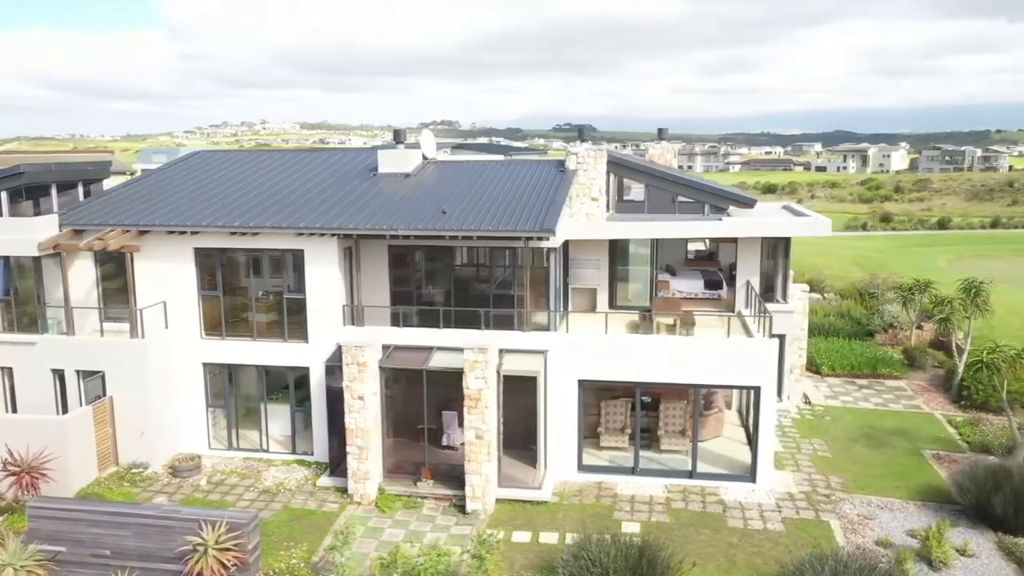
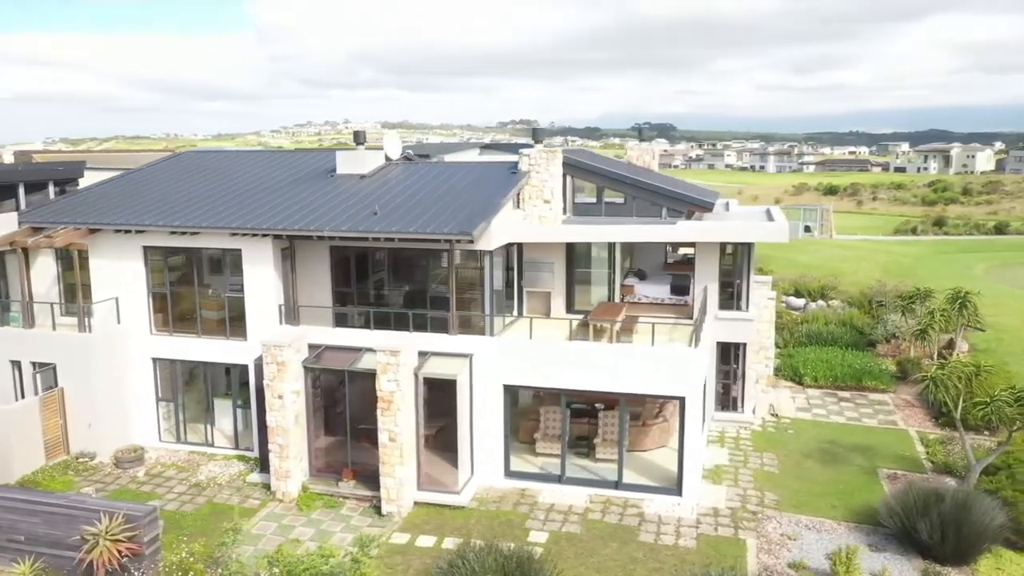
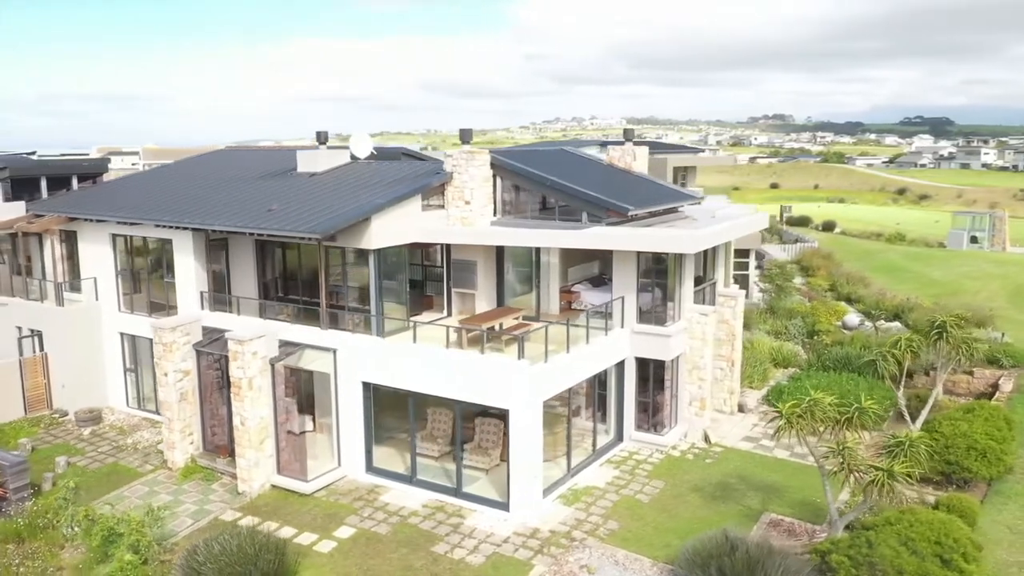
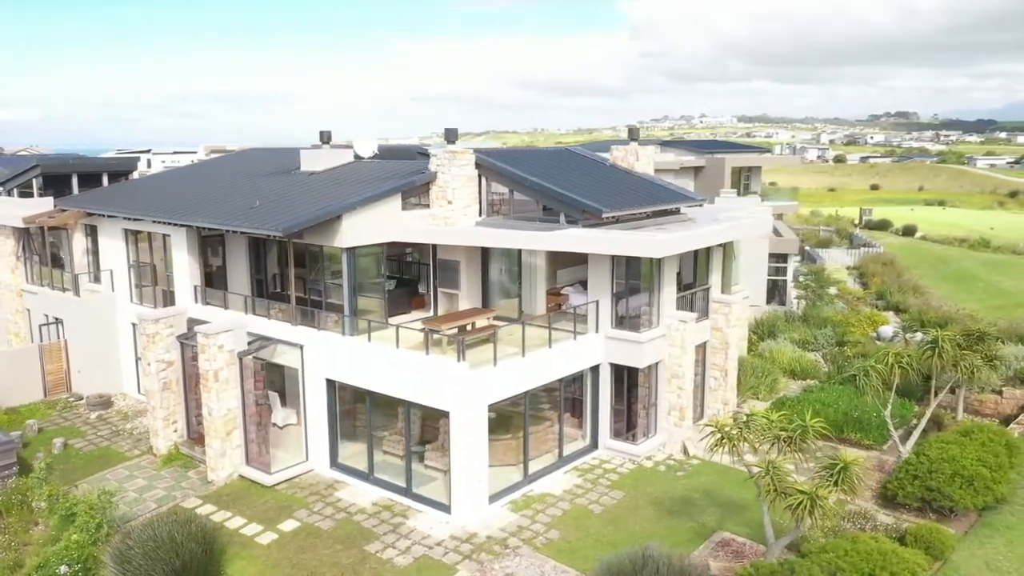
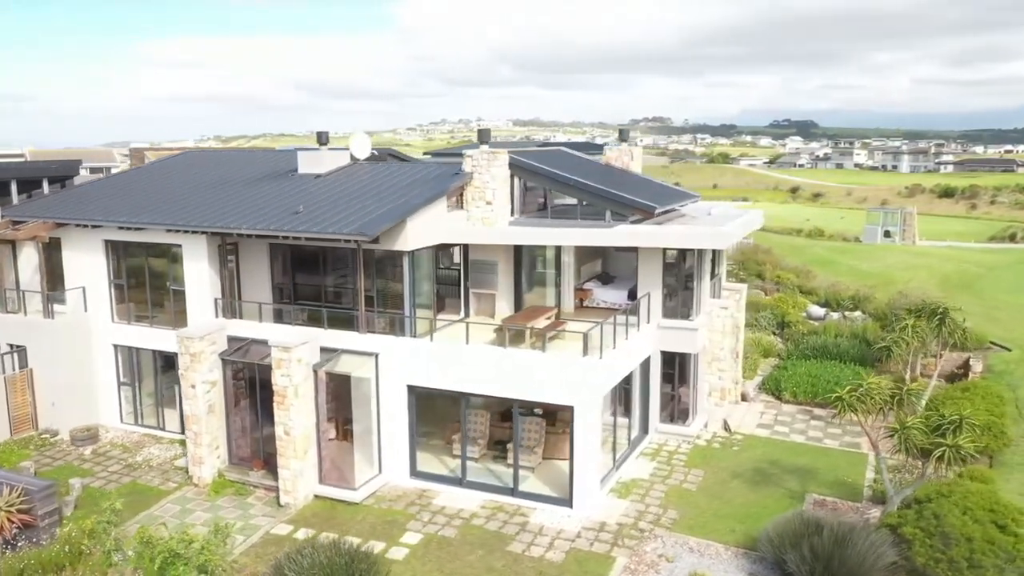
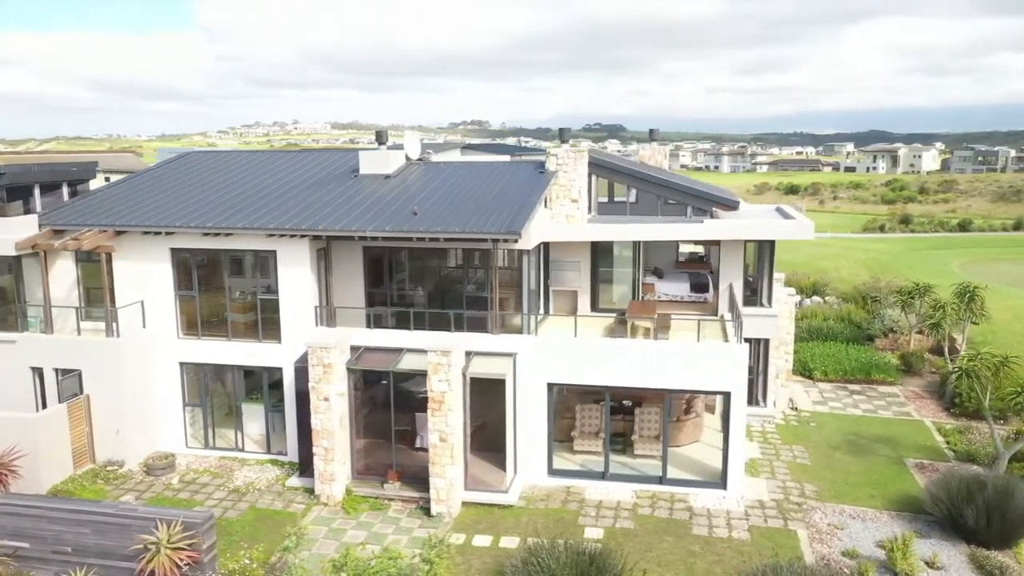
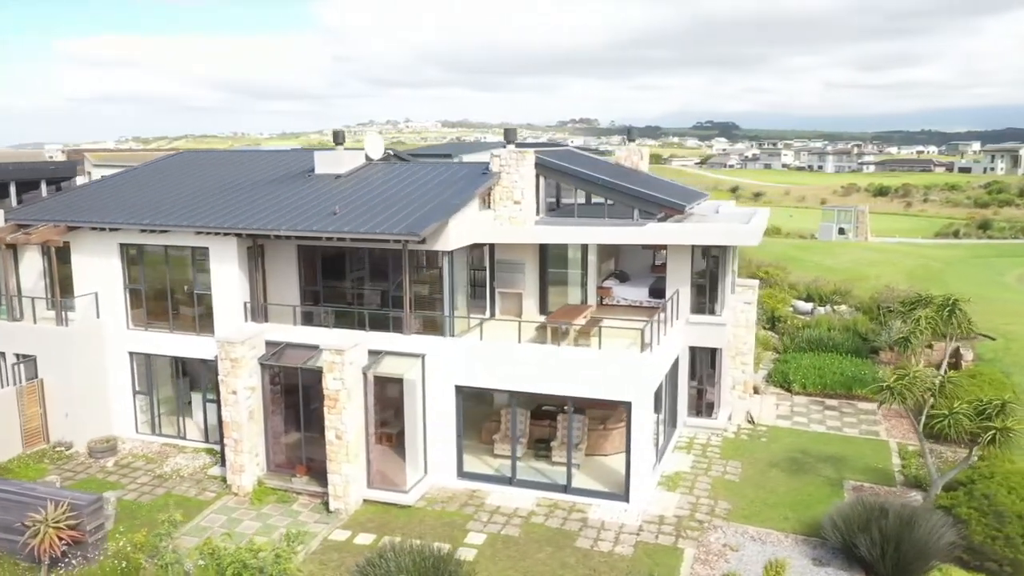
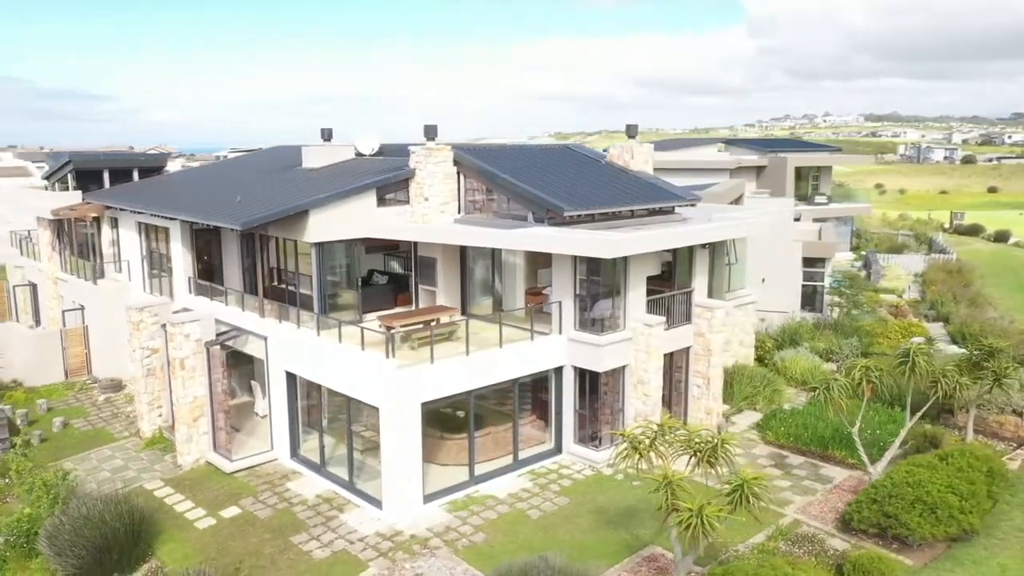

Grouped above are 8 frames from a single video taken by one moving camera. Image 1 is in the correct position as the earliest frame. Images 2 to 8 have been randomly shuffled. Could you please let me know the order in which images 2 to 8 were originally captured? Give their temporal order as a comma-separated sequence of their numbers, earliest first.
6, 2, 7, 5, 3, 4, 8
